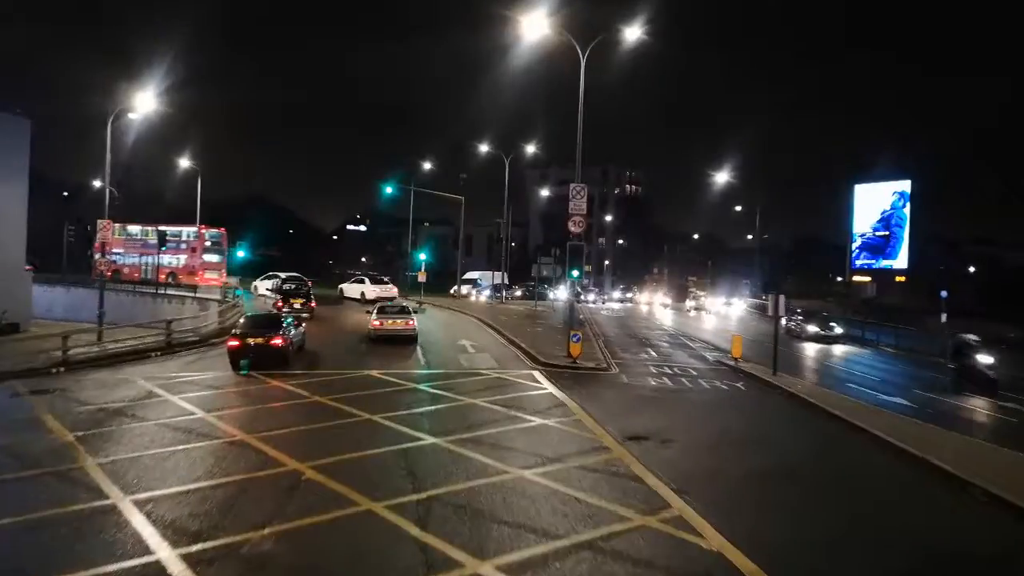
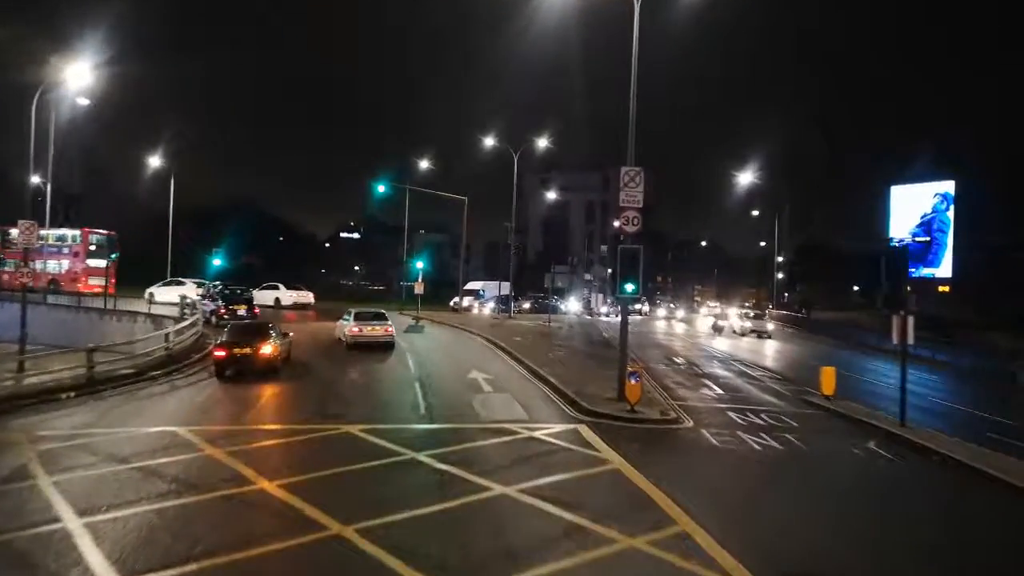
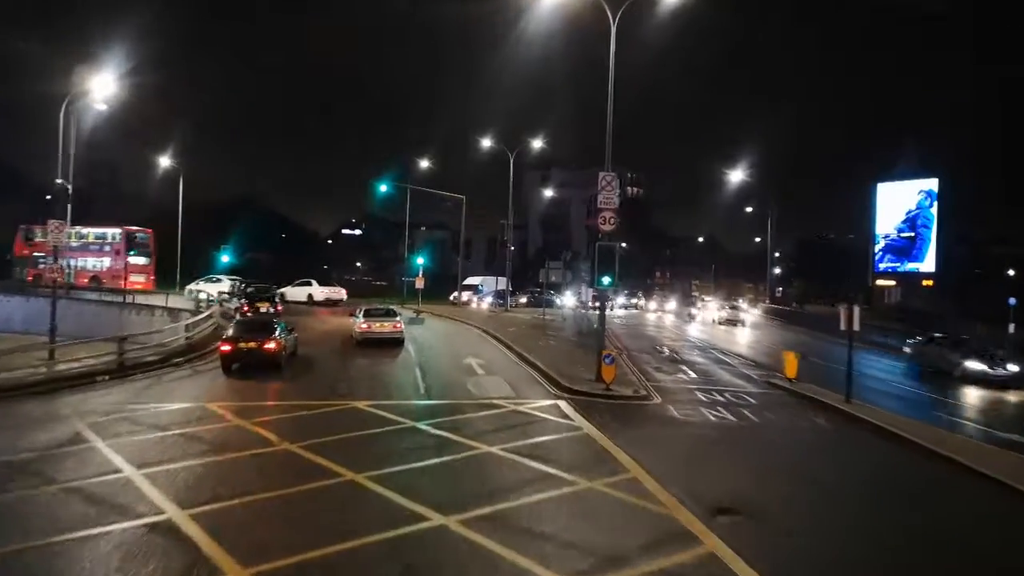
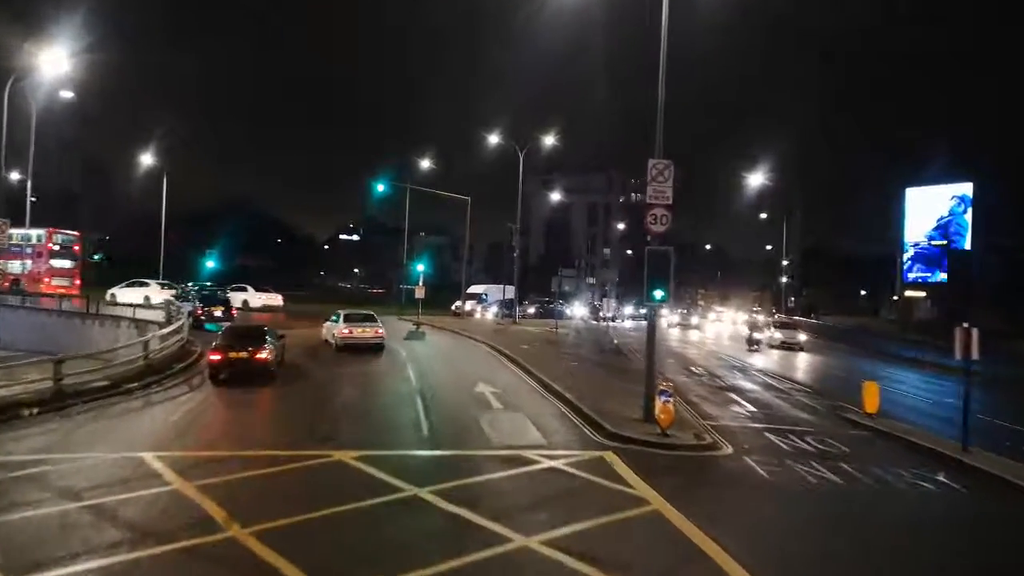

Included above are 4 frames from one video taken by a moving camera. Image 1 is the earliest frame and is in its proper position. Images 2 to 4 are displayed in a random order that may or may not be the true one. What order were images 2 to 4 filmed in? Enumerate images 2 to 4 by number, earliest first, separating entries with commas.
3, 2, 4
